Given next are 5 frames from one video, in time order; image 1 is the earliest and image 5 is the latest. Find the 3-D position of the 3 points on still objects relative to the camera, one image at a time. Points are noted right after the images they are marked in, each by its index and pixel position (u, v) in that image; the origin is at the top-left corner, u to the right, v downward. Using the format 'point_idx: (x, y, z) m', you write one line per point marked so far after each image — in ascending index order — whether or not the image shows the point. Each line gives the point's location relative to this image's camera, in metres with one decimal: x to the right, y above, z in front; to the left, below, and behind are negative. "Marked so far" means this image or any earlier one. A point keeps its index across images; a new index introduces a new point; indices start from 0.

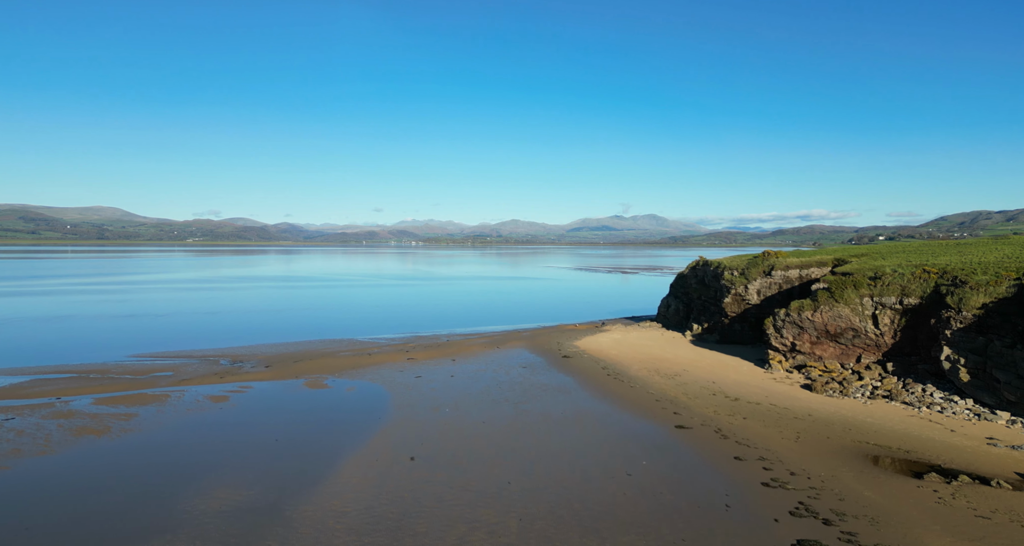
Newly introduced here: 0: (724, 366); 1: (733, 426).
0: (+7.2, -3.2, +19.5) m
1: (+5.2, -3.6, +13.6) m
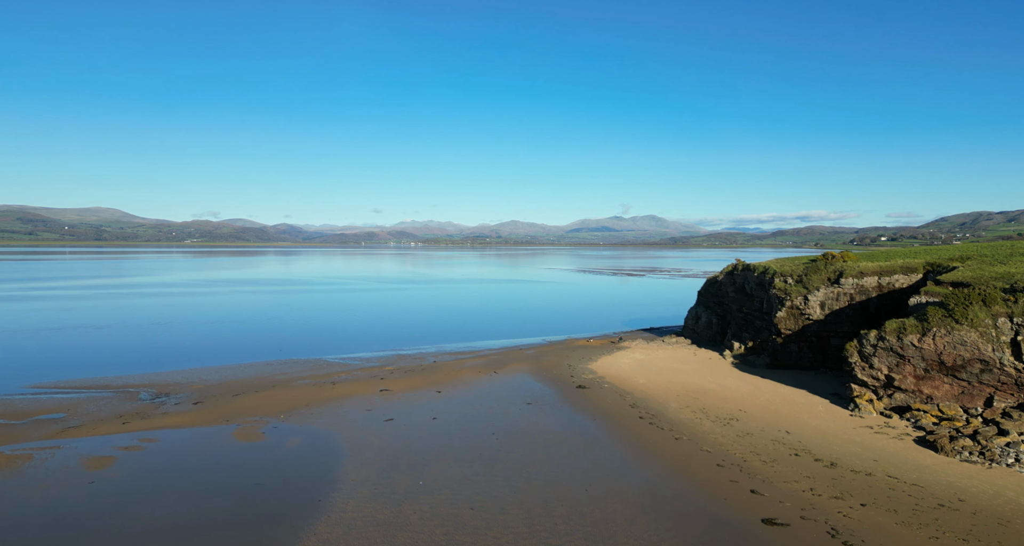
0: (+7.2, -3.4, +14.8) m
1: (+5.3, -3.9, +8.9) m
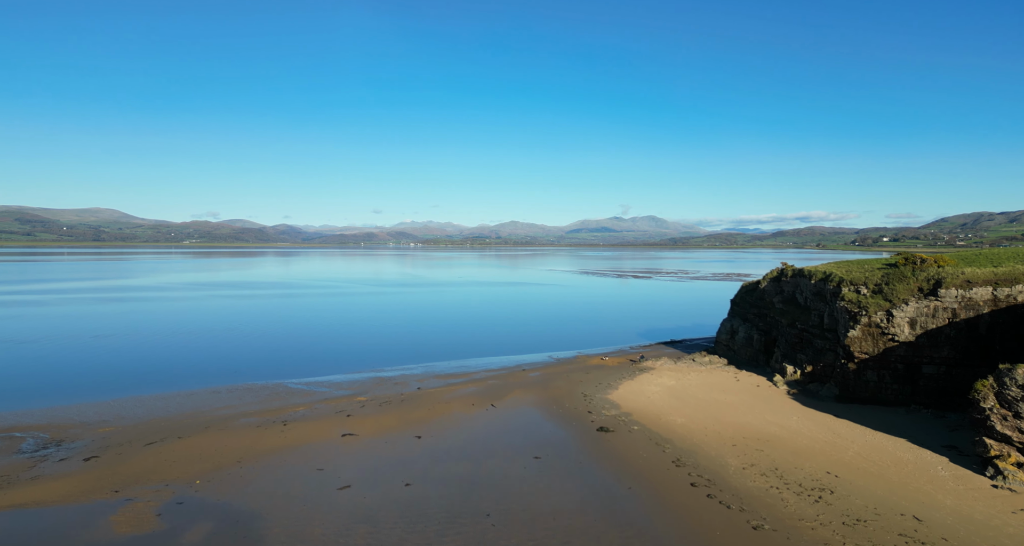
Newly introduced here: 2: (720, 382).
0: (+7.3, -3.6, +10.7) m
1: (+5.3, -4.1, +4.8) m
2: (+6.6, -3.4, +18.1) m
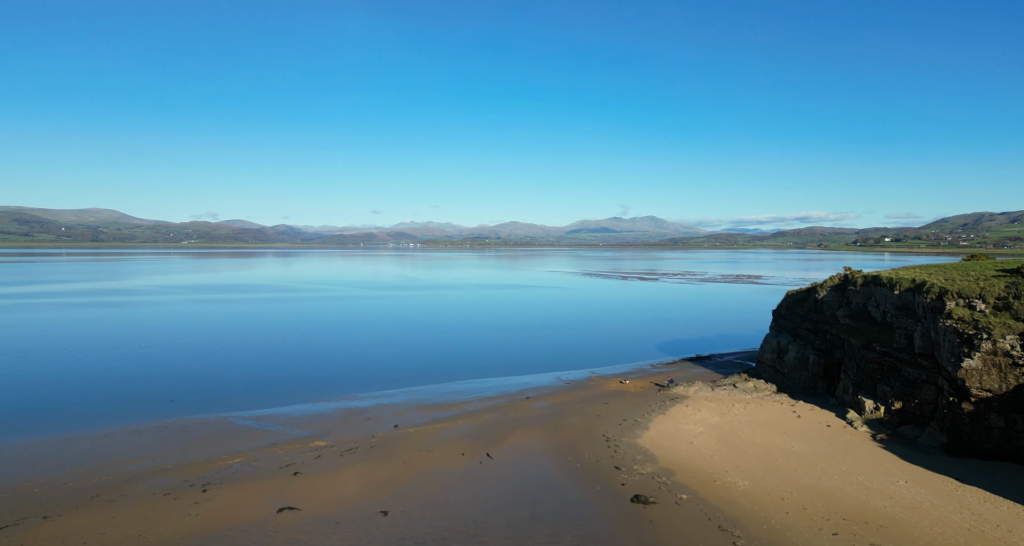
0: (+7.3, -3.8, +6.9) m
1: (+5.3, -4.2, +1.0) m
2: (+6.6, -3.6, +14.3) m
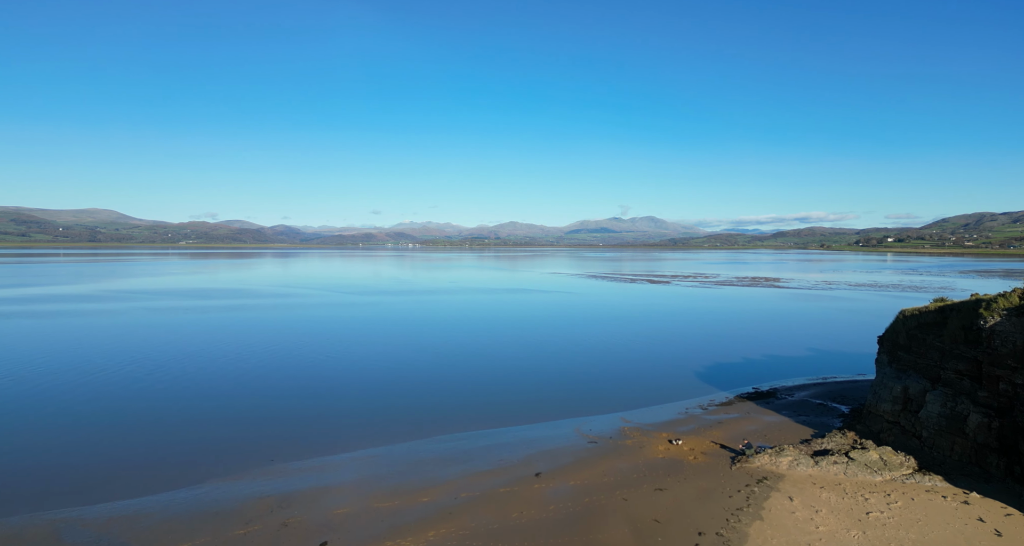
0: (+7.4, -4.1, +1.2) m
1: (+5.4, -4.5, -4.8) m
2: (+6.6, -3.9, +8.5) m
